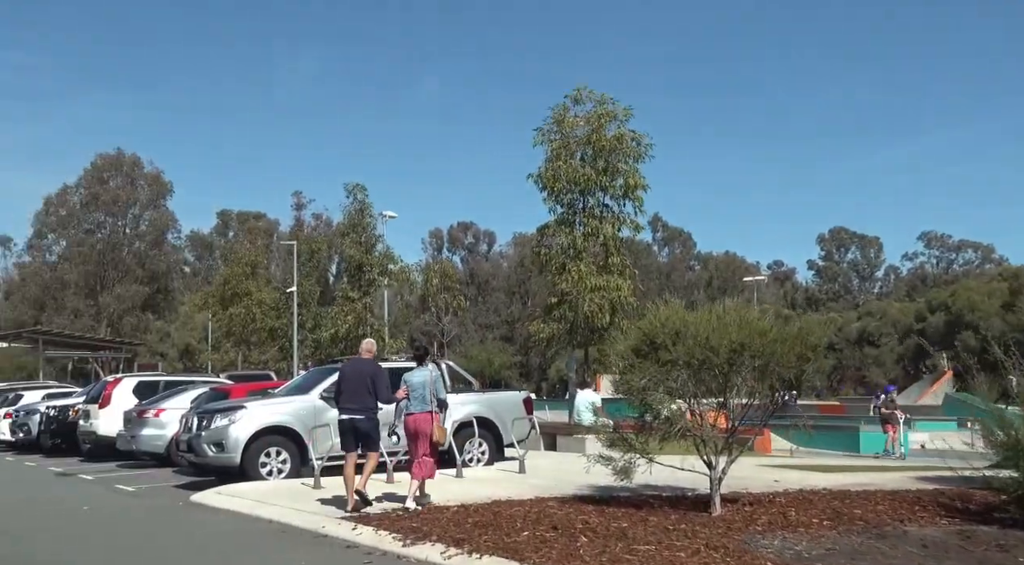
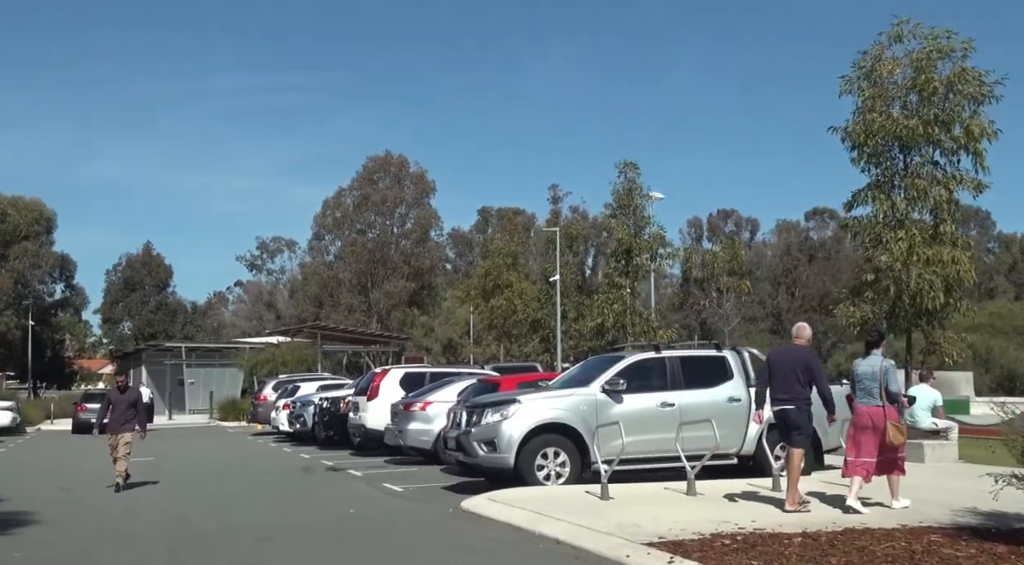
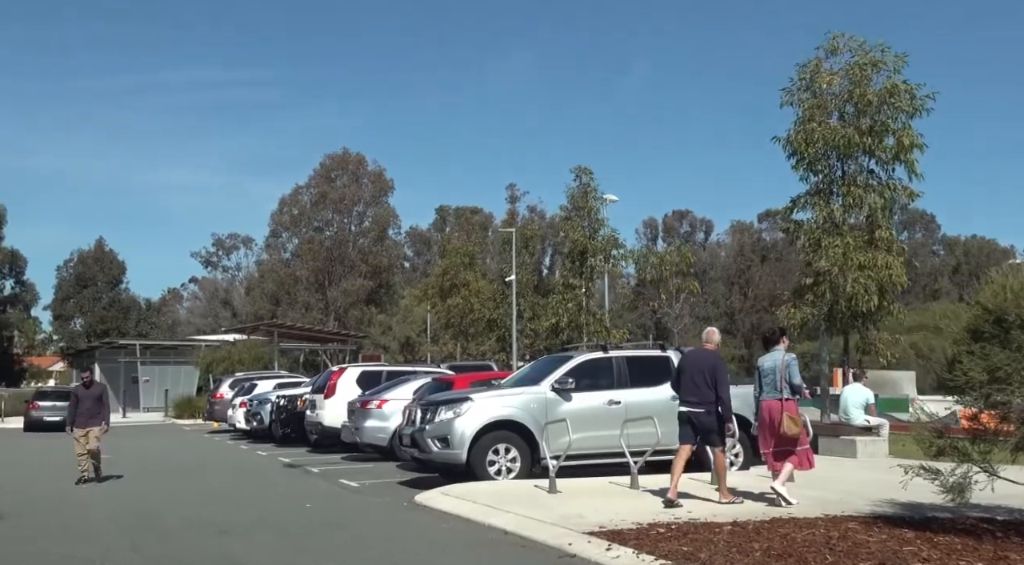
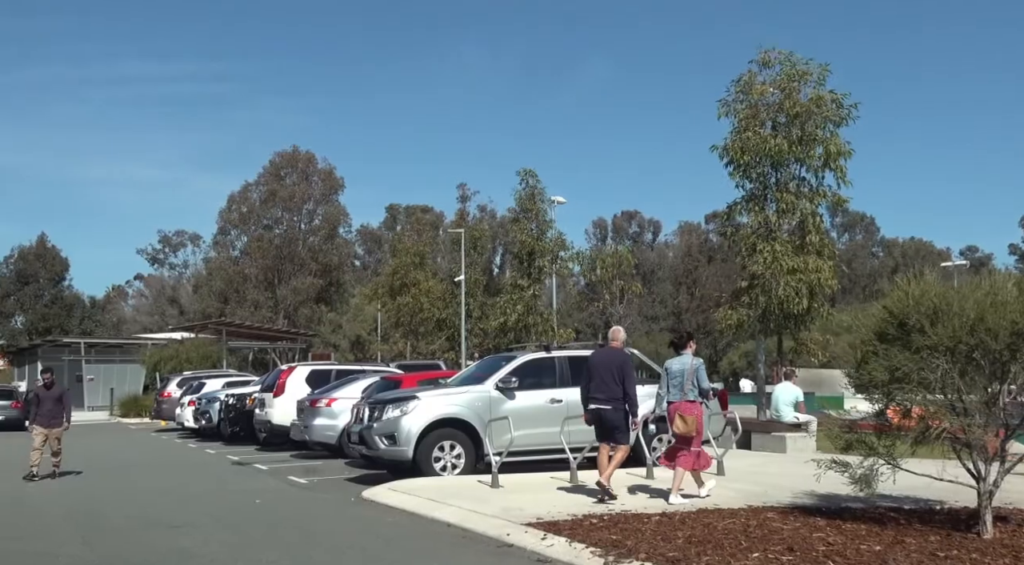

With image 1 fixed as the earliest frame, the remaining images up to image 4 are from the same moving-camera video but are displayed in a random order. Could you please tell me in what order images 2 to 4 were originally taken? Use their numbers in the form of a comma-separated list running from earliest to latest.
4, 3, 2
